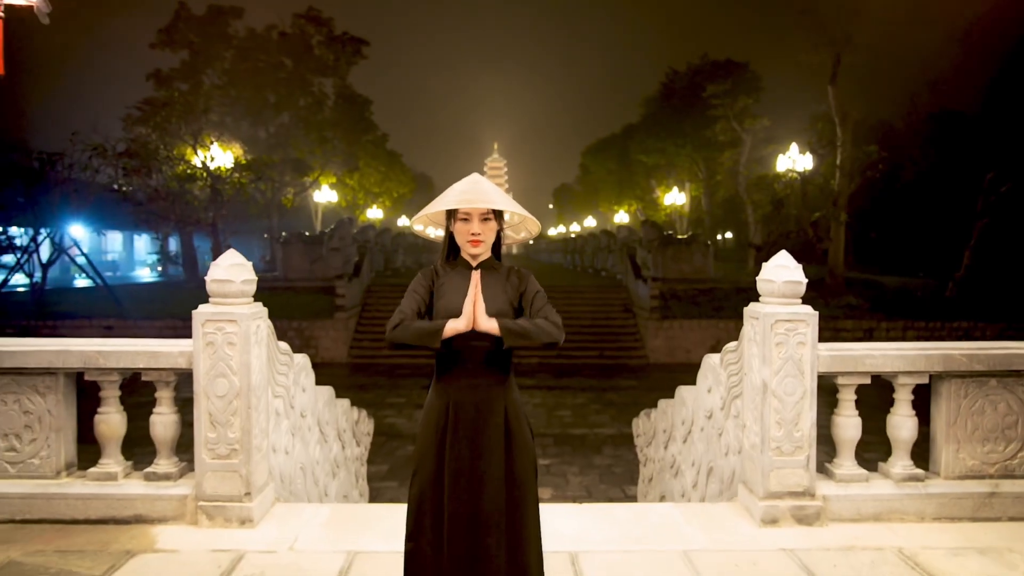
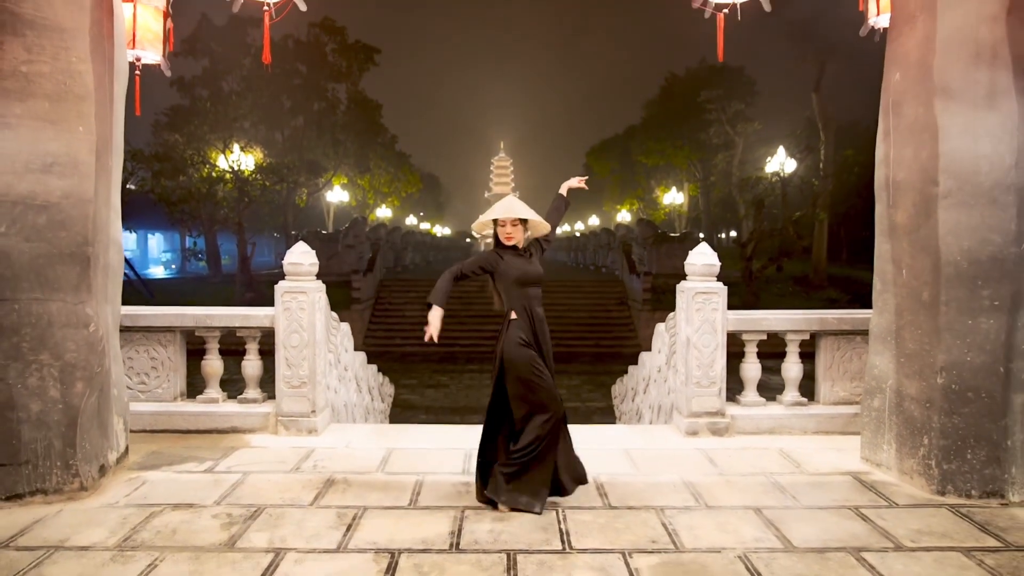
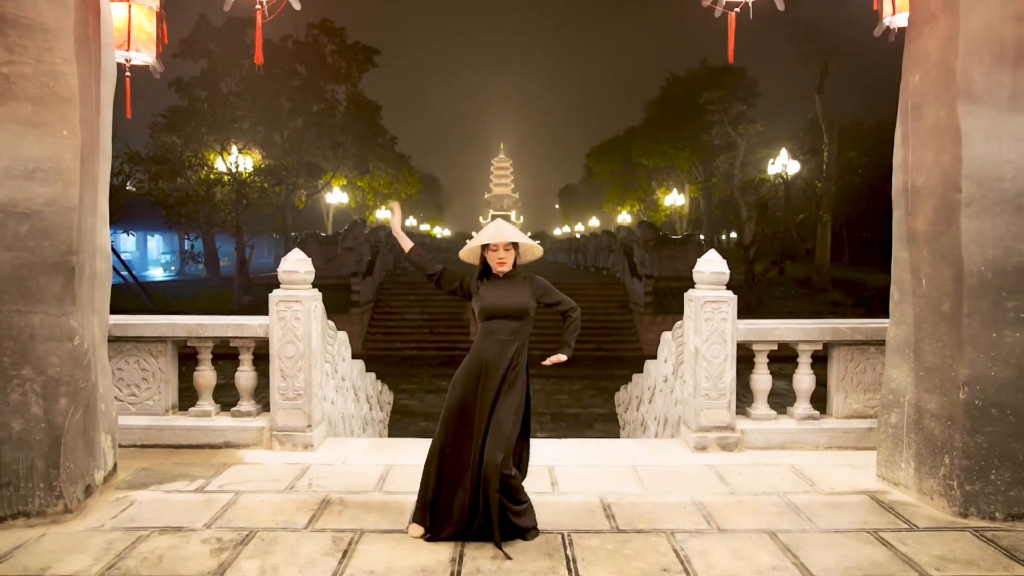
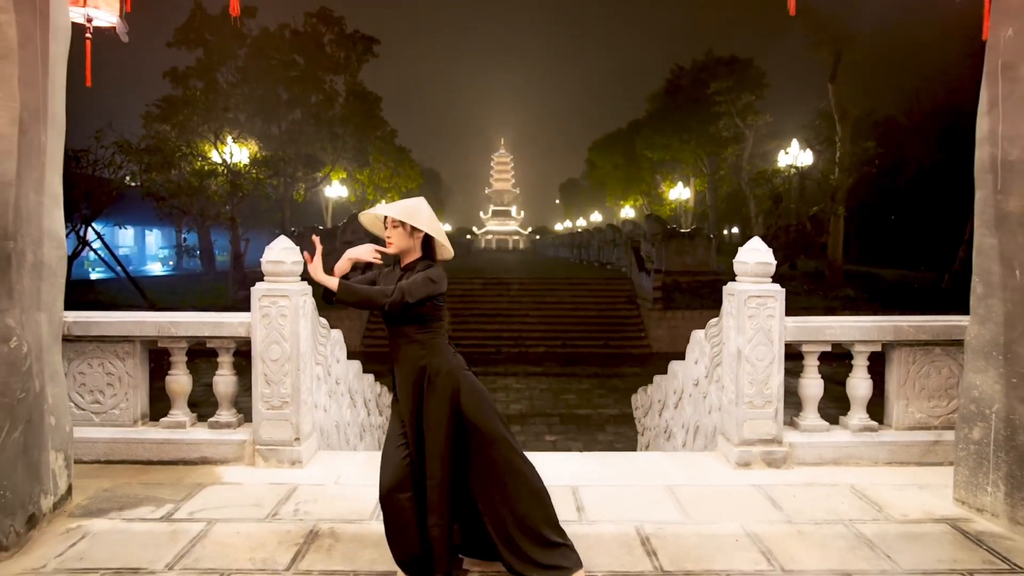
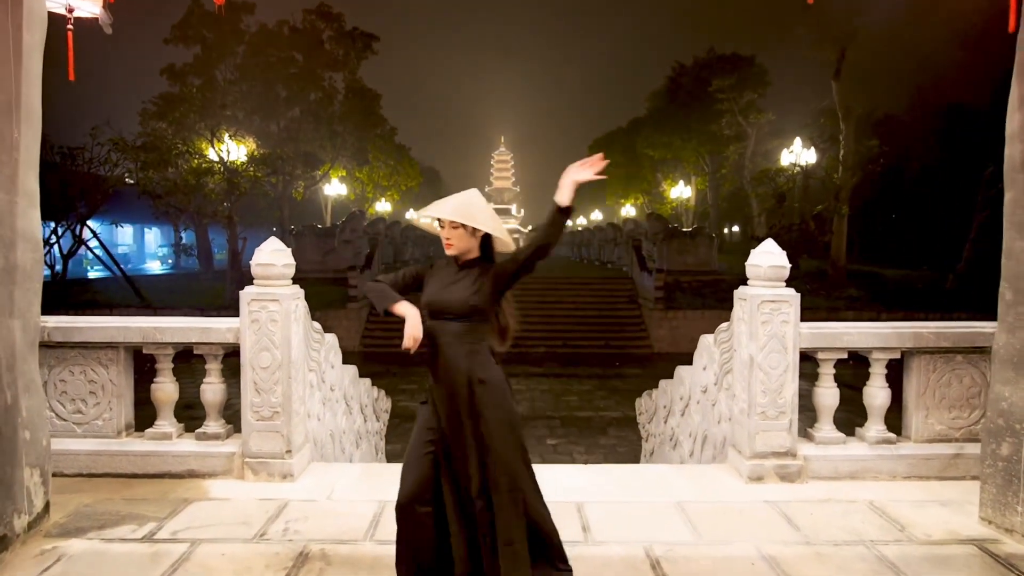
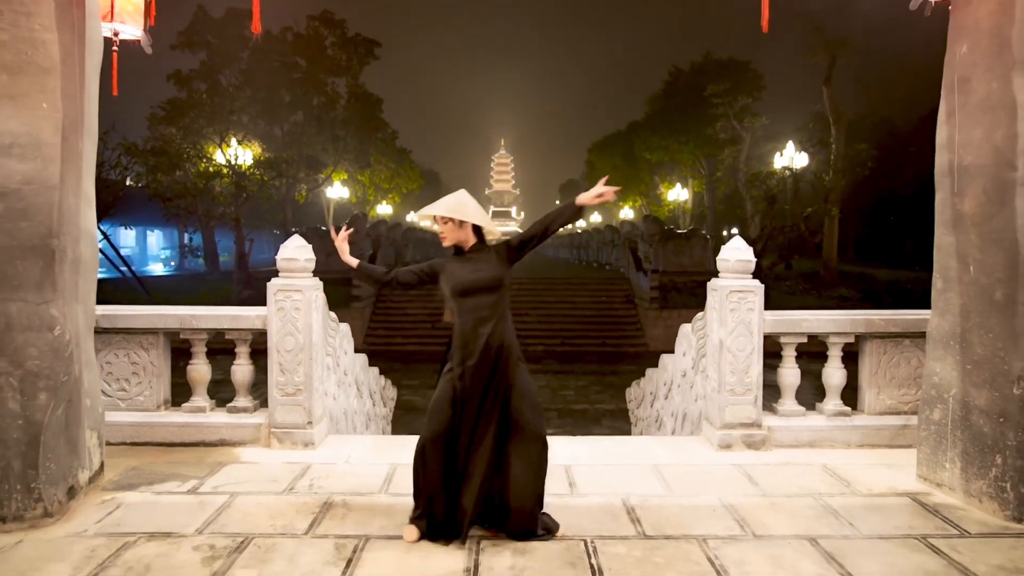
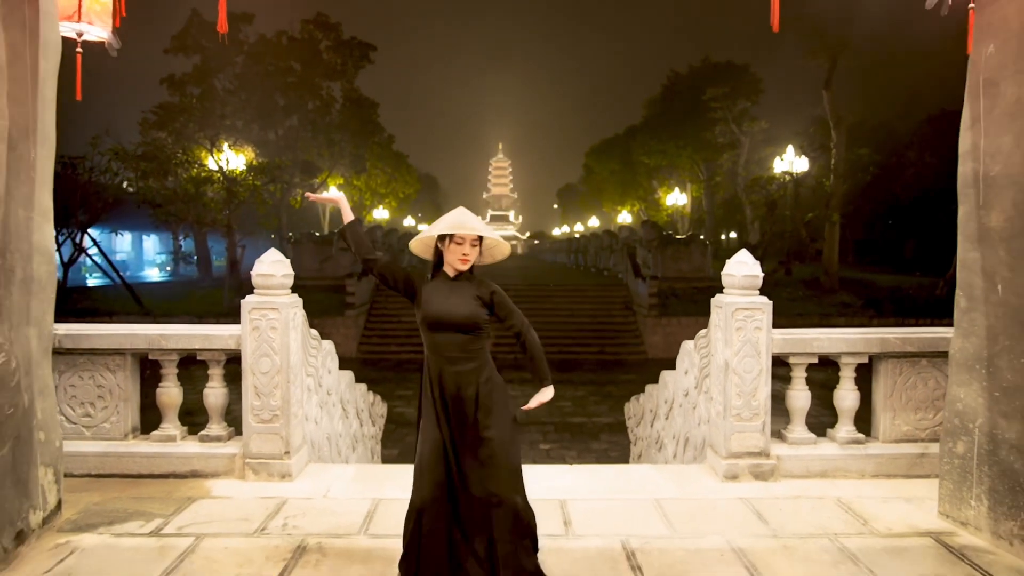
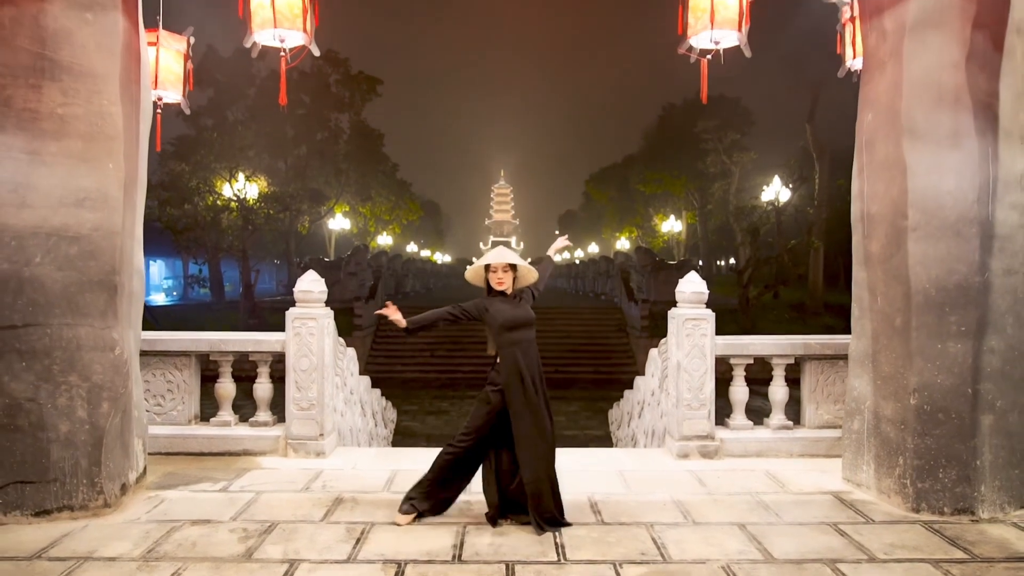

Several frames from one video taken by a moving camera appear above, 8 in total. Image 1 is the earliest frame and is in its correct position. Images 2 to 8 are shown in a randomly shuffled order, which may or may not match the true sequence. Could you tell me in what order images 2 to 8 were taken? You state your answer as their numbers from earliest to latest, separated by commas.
7, 3, 5, 4, 6, 2, 8
